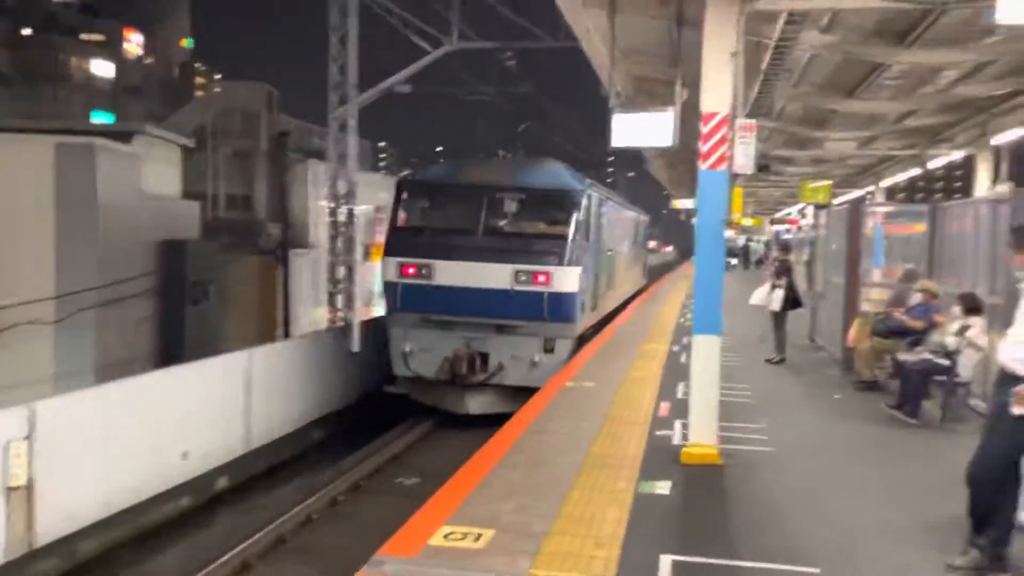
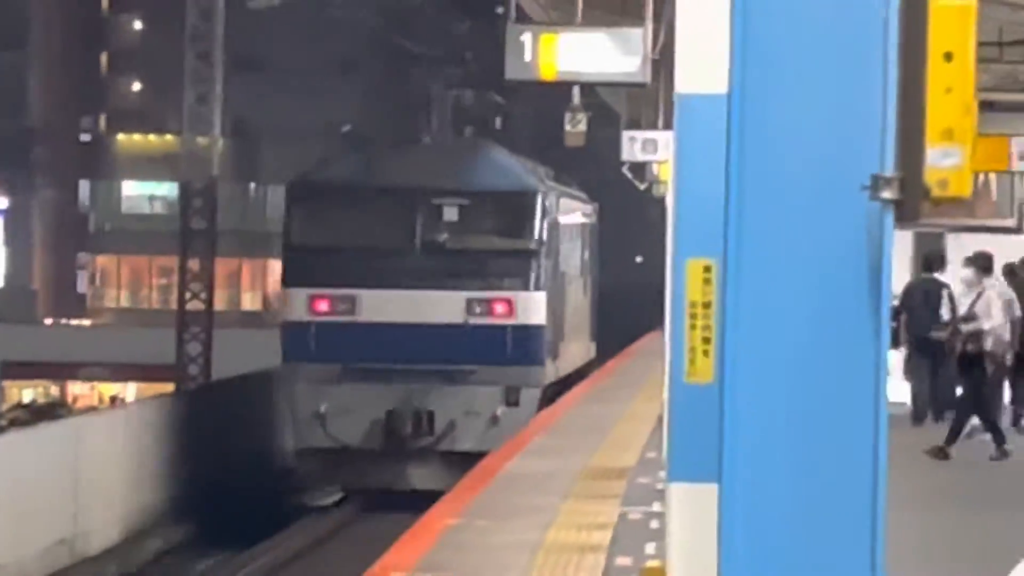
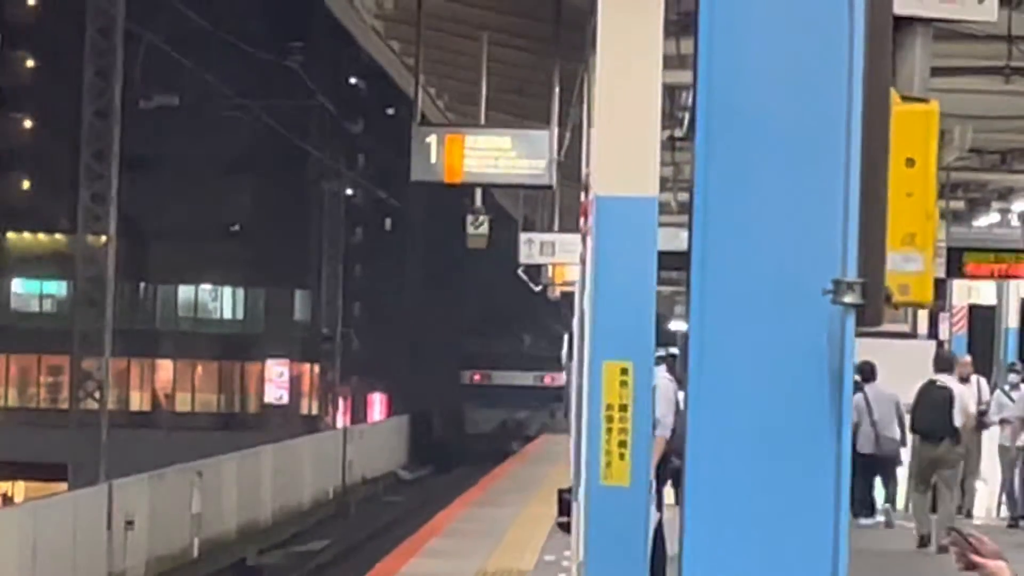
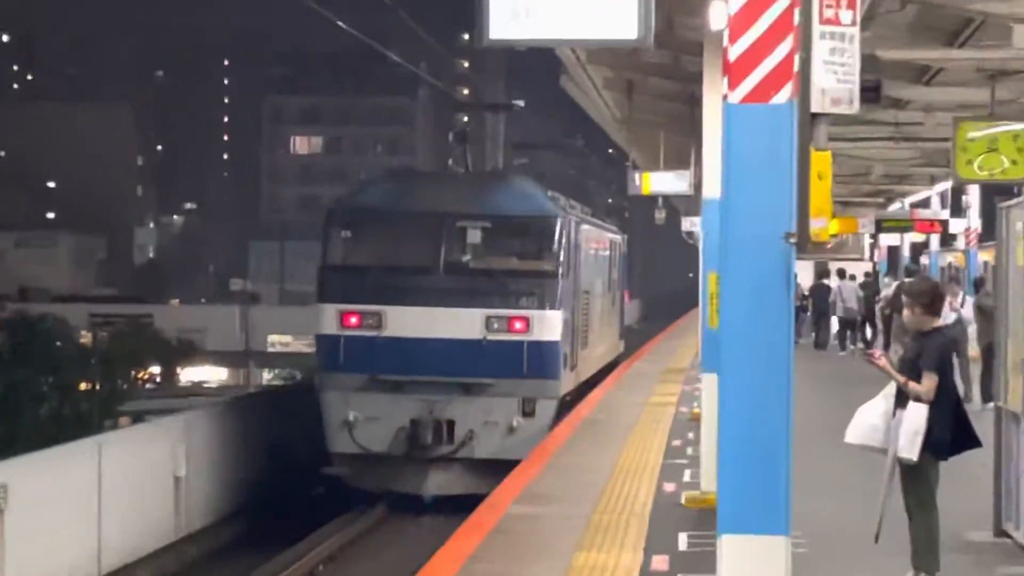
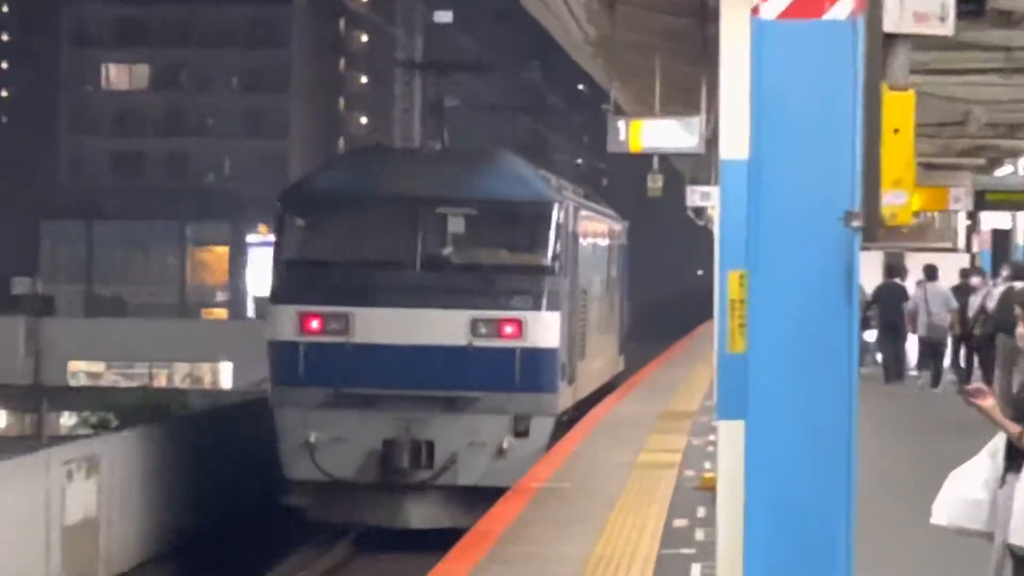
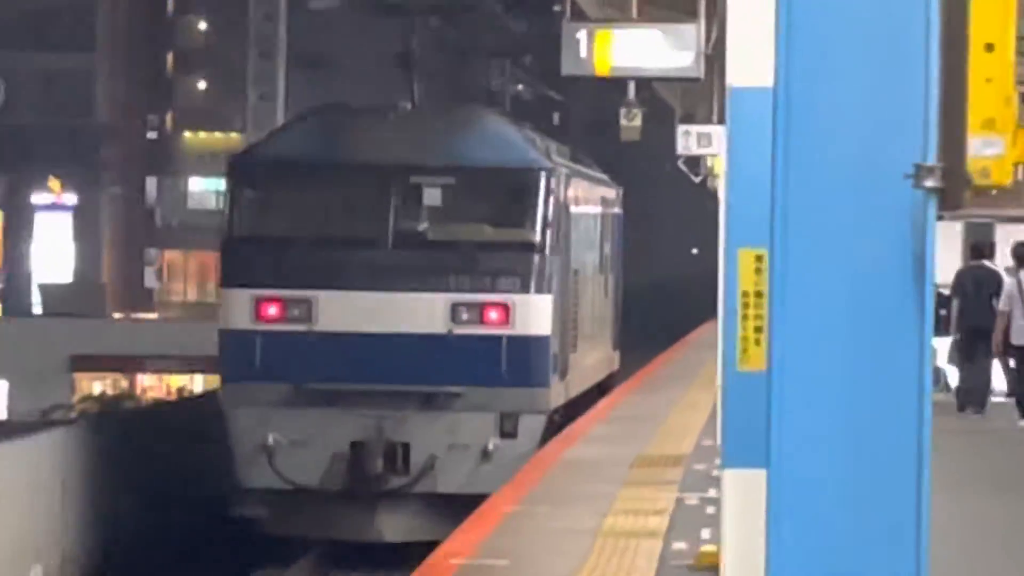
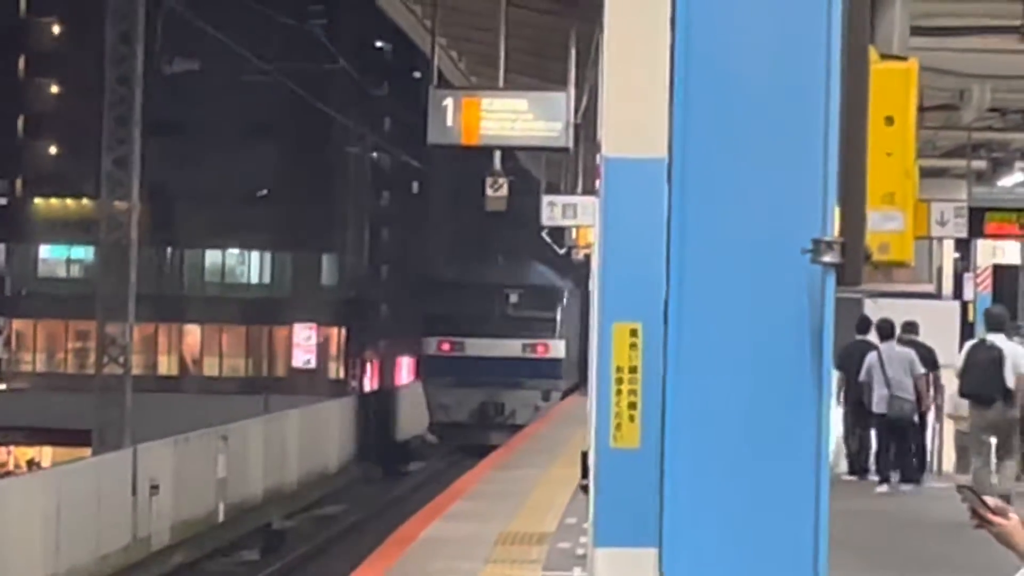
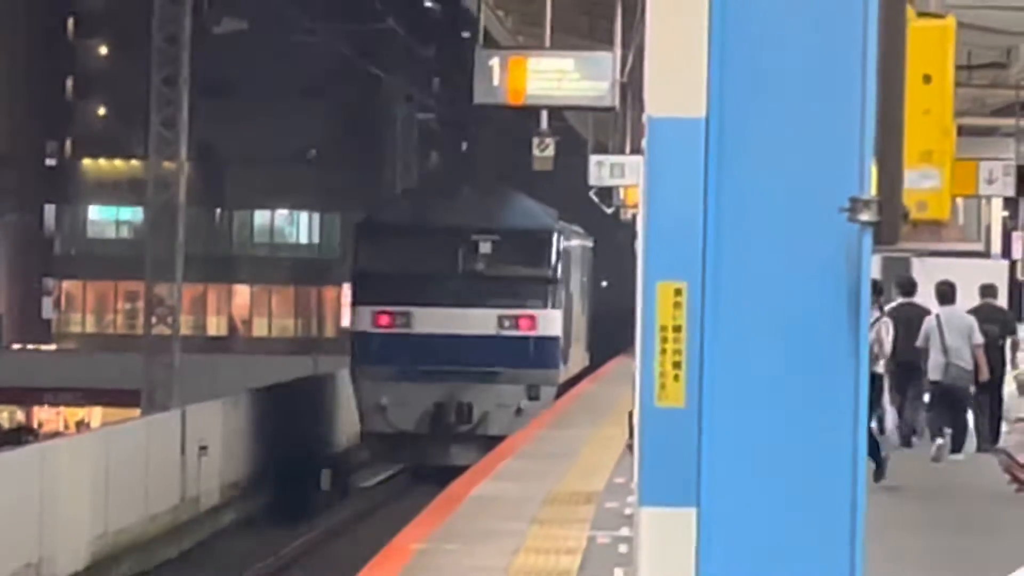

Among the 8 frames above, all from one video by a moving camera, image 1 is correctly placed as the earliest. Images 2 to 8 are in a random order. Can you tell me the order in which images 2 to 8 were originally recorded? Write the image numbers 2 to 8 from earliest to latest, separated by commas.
4, 5, 6, 2, 8, 7, 3
